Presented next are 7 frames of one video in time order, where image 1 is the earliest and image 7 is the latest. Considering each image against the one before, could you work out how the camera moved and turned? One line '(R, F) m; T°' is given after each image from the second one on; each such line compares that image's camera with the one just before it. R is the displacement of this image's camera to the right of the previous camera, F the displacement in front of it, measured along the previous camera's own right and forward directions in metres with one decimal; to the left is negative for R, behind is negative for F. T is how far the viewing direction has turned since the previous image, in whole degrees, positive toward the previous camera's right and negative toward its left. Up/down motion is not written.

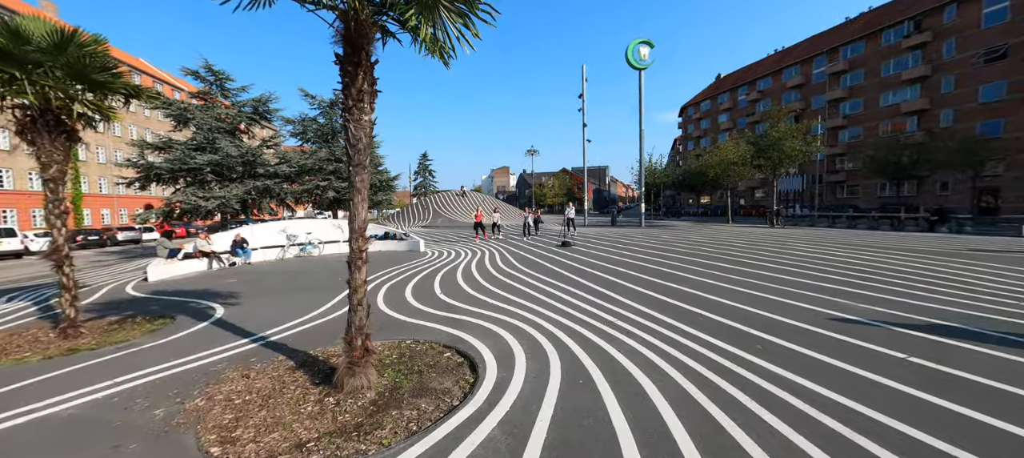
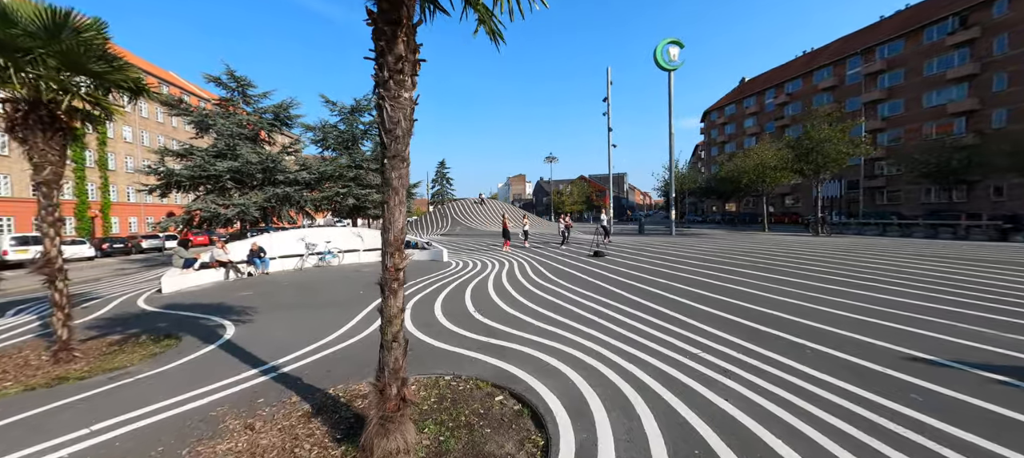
(-0.5, +0.8) m; -2°
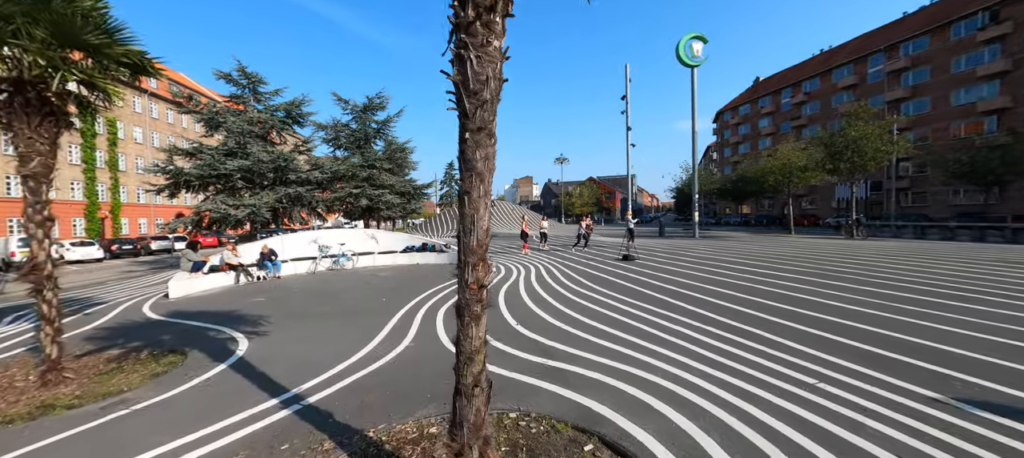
(-0.6, +0.7) m; -1°
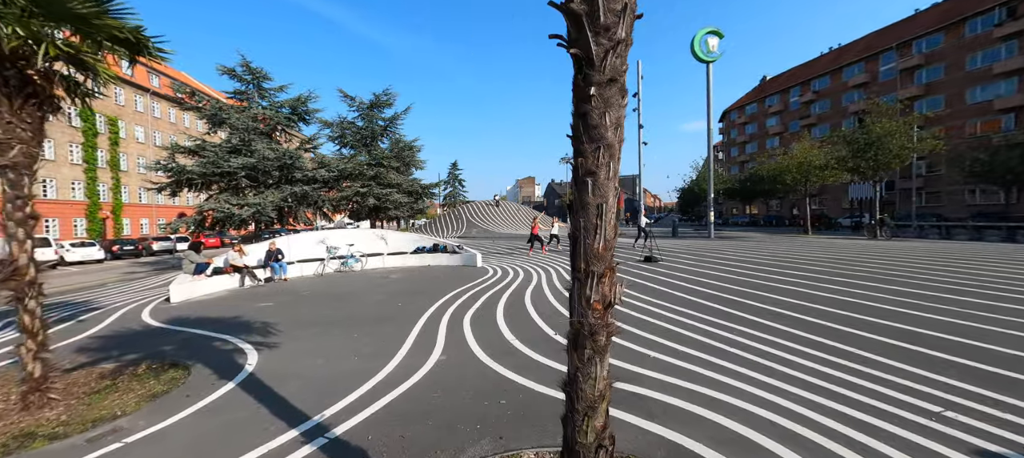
(-0.5, +0.5) m; 0°
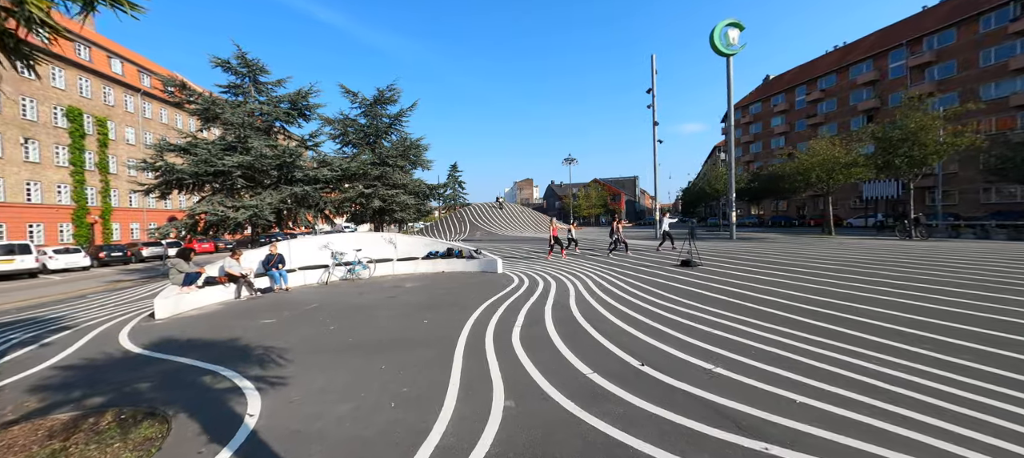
(-0.8, +1.0) m; +1°
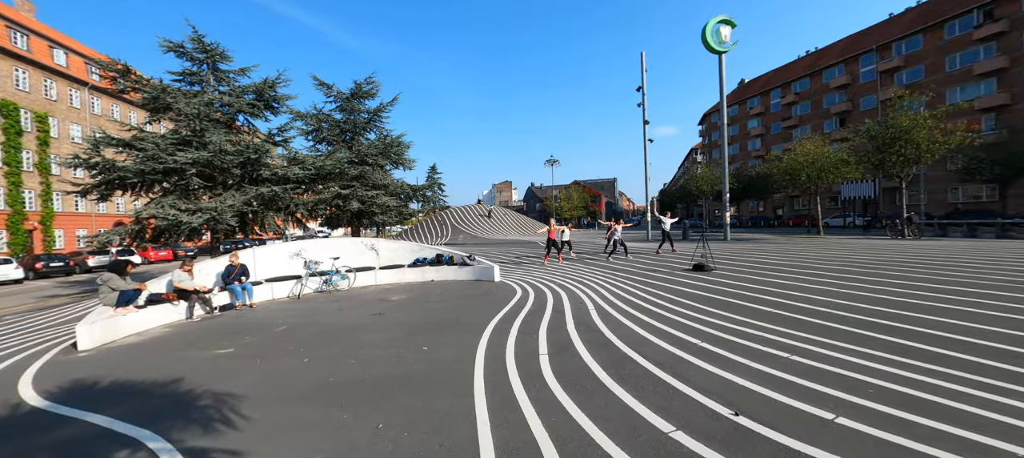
(-0.5, +1.1) m; +3°
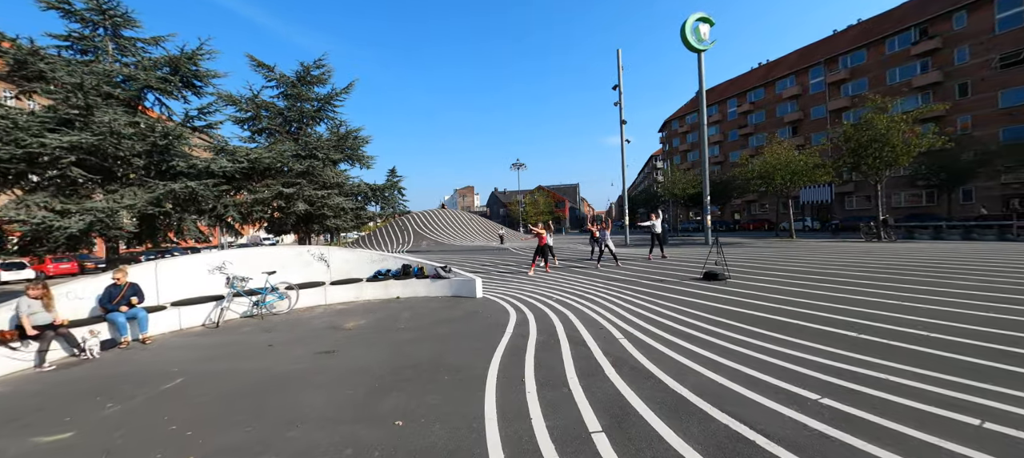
(-0.5, +1.7) m; +6°
